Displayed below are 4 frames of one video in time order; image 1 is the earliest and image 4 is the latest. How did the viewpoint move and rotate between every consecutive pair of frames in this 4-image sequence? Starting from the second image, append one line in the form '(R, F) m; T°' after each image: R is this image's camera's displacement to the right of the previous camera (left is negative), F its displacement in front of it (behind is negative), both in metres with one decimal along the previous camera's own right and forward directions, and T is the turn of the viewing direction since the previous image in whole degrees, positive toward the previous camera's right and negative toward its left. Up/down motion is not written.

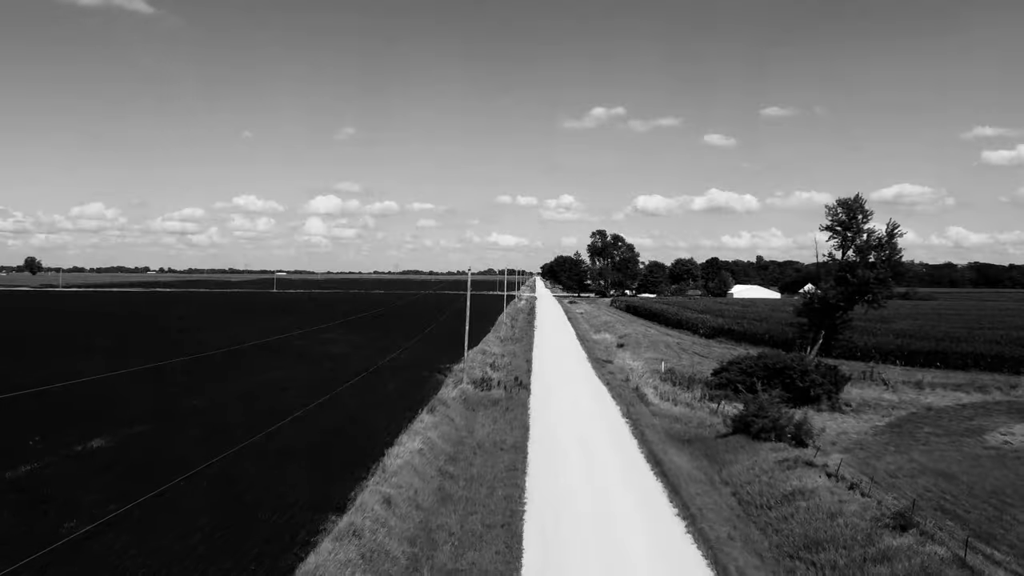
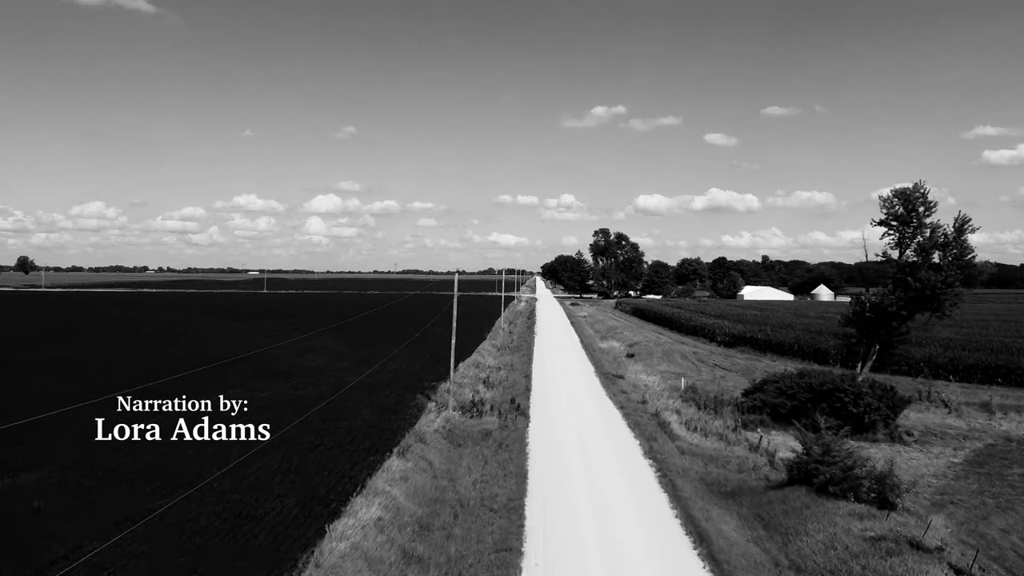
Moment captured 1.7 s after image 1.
(+0.2, +4.9) m; 0°
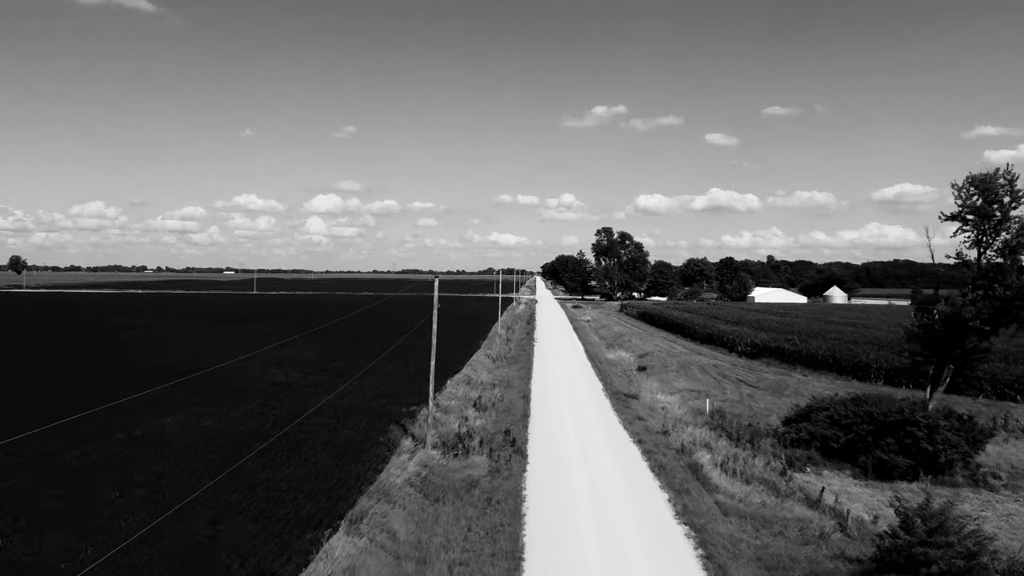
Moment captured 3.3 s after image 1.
(+0.2, +4.7) m; 0°
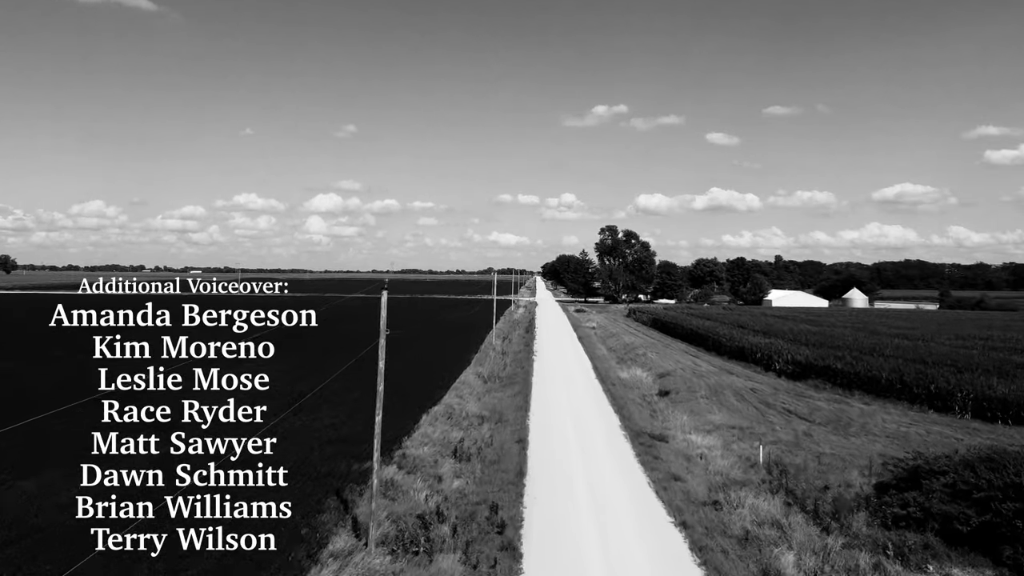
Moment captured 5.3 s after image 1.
(+0.3, +6.5) m; 0°
